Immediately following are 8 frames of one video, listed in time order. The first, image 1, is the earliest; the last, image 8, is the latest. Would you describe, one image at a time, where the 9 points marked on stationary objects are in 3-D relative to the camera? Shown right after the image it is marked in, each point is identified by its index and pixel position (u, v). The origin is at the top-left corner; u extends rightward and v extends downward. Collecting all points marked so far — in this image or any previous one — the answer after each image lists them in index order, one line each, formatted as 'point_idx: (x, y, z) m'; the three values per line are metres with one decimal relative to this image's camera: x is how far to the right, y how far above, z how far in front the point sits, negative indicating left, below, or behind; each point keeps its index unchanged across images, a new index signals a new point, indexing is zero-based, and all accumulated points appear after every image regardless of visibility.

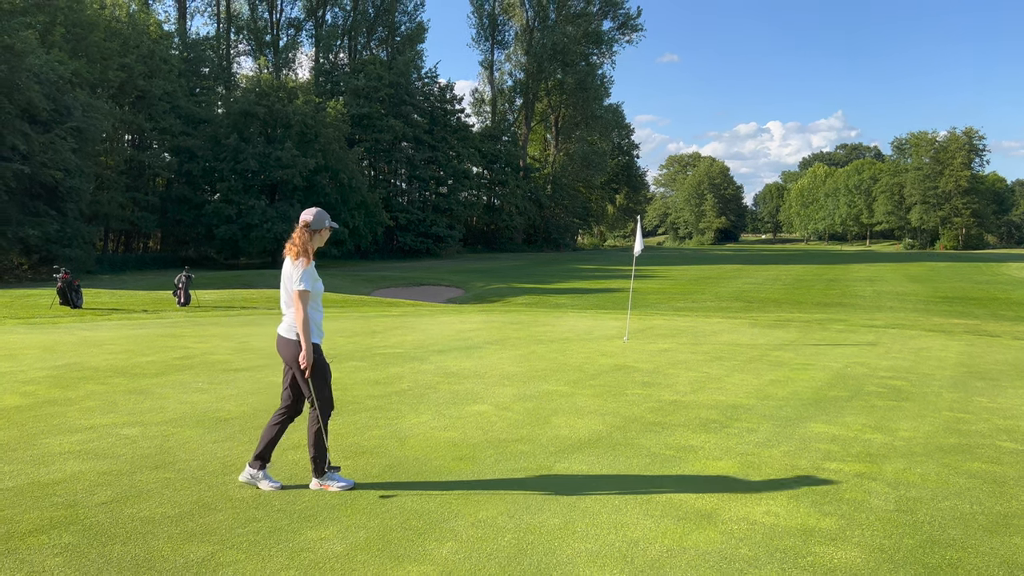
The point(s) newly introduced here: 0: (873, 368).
0: (+3.8, -0.8, +8.5) m
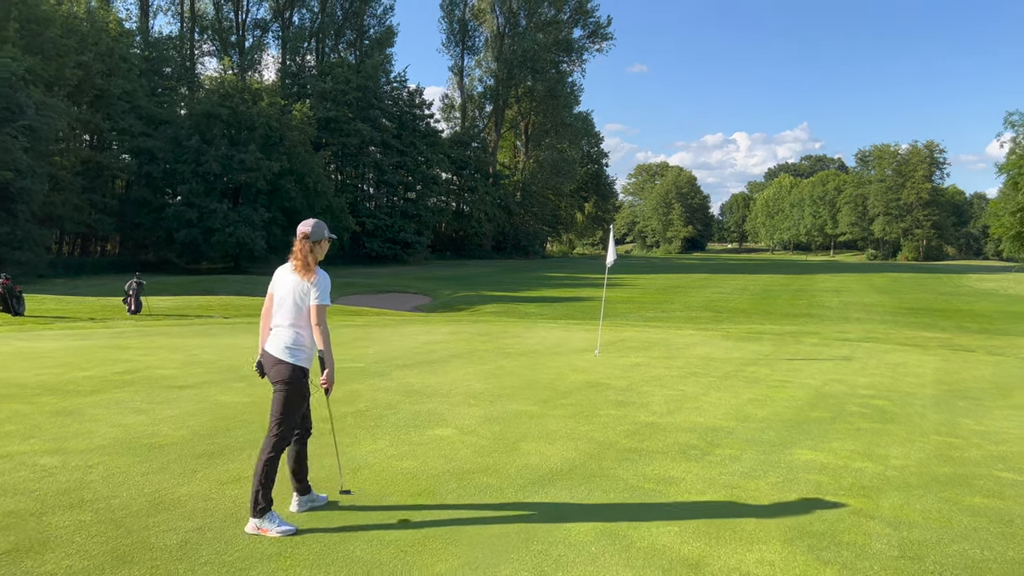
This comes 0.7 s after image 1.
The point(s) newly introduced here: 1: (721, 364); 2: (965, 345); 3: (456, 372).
0: (+3.5, -1.0, +8.2) m
1: (+2.5, -0.9, +9.6) m
2: (+6.9, -0.9, +12.4) m
3: (-0.6, -0.9, +8.3) m
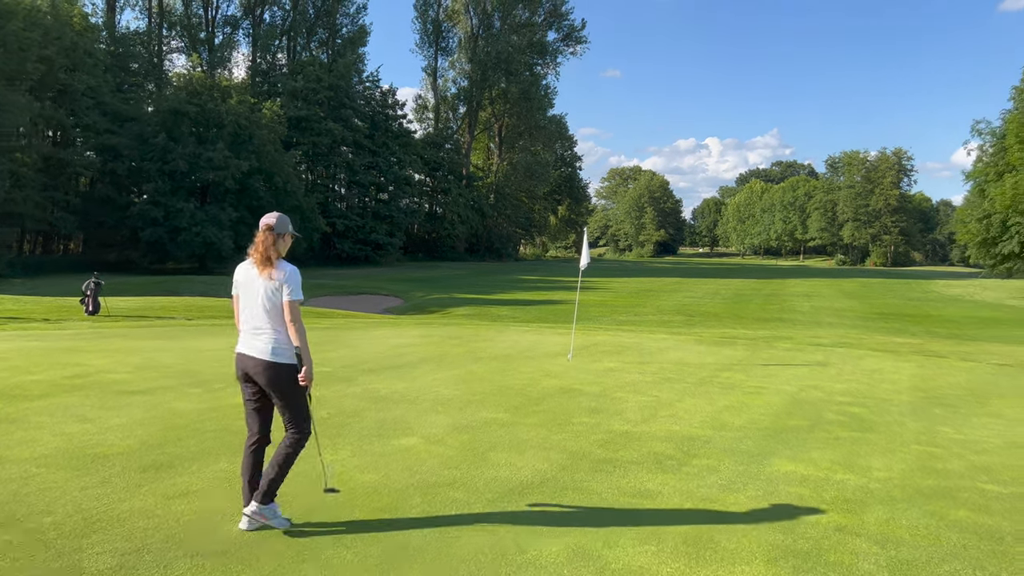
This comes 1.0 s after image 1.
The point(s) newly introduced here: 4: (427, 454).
0: (+3.2, -1.0, +8.1) m
1: (+2.1, -1.0, +9.5) m
2: (+6.5, -1.0, +12.4) m
3: (-0.9, -0.9, +8.0) m
4: (-0.5, -1.1, +5.1) m
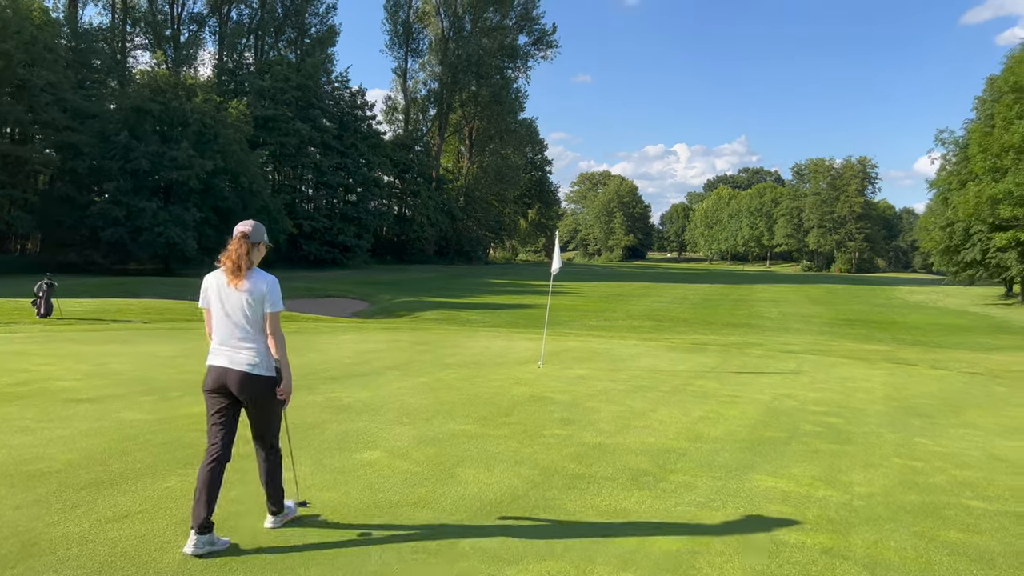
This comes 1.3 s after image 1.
0: (+2.9, -1.1, +8.0) m
1: (+1.8, -1.0, +9.3) m
2: (+6.0, -1.1, +12.4) m
3: (-1.2, -0.9, +7.7) m
4: (-0.7, -1.1, +4.8) m
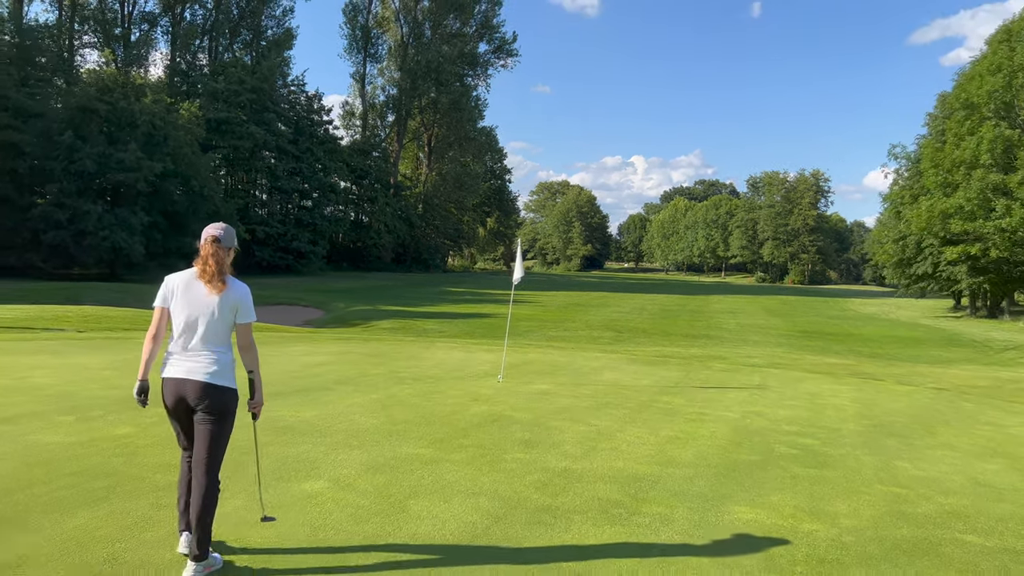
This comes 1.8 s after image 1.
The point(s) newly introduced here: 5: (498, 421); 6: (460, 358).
0: (+2.5, -1.2, +7.6) m
1: (+1.3, -1.2, +8.9) m
2: (+5.4, -1.3, +12.2) m
3: (-1.5, -1.0, +7.2) m
4: (-0.9, -1.1, +4.3) m
5: (-0.1, -1.1, +6.8) m
6: (-0.7, -1.0, +11.5) m
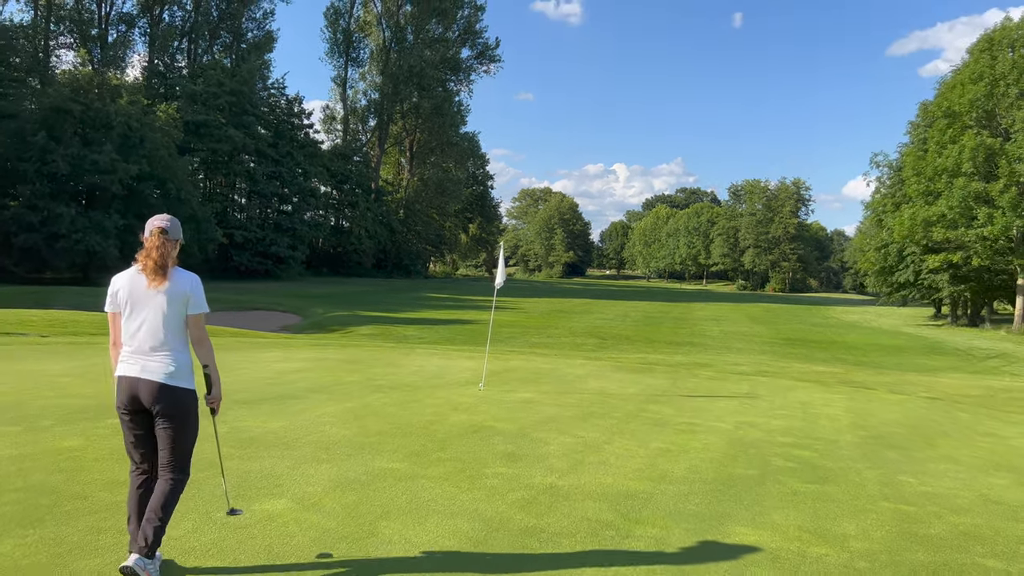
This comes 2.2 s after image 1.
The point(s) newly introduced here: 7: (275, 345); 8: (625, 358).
0: (+2.3, -1.3, +7.3) m
1: (+1.1, -1.2, +8.5) m
2: (+5.1, -1.4, +12.0) m
3: (-1.7, -1.0, +6.8) m
4: (-1.0, -1.1, +3.9) m
5: (-0.3, -1.1, +6.4) m
6: (-1.0, -1.1, +11.1) m
7: (-3.8, -0.9, +13.1) m
8: (+2.1, -1.3, +14.8) m
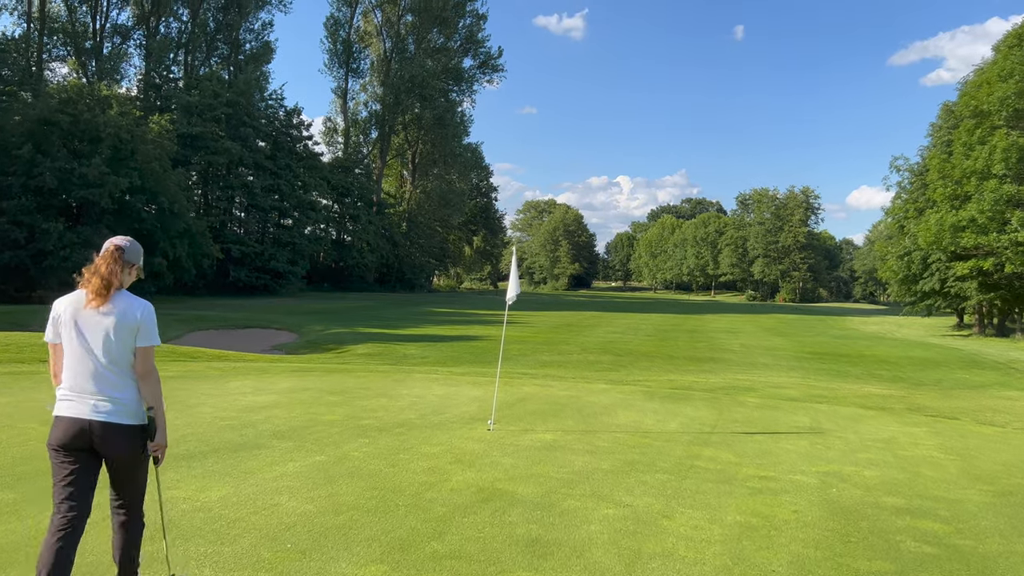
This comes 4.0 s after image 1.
0: (+2.5, -1.4, +5.6) m
1: (+1.3, -1.3, +6.9) m
2: (+5.3, -1.5, +10.3) m
3: (-1.5, -1.2, +5.1) m
4: (-0.9, -1.2, +2.3) m
5: (-0.1, -1.2, +4.7) m
6: (-0.8, -1.2, +9.4) m
7: (-3.6, -1.2, +11.5) m
8: (+2.2, -1.5, +13.2) m
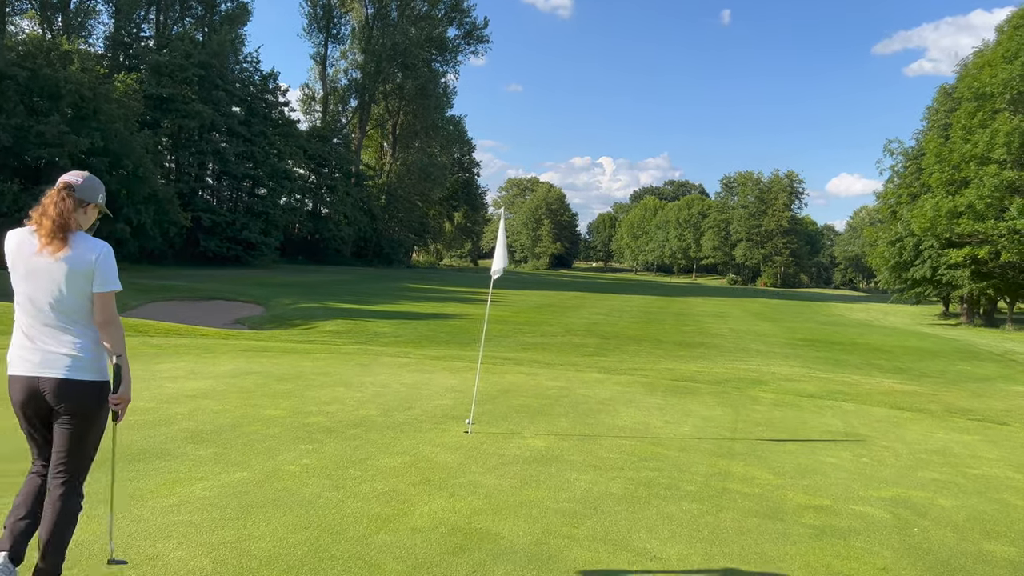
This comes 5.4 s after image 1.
0: (+2.4, -1.3, +4.3) m
1: (+1.2, -1.2, +5.6) m
2: (+5.1, -1.3, +9.1) m
3: (-1.6, -1.0, +3.7) m
4: (-0.9, -1.1, +0.9) m
5: (-0.2, -1.1, +3.4) m
6: (-1.0, -1.0, +8.0) m
7: (-3.9, -0.8, +10.0) m
8: (+2.0, -1.2, +11.9) m
